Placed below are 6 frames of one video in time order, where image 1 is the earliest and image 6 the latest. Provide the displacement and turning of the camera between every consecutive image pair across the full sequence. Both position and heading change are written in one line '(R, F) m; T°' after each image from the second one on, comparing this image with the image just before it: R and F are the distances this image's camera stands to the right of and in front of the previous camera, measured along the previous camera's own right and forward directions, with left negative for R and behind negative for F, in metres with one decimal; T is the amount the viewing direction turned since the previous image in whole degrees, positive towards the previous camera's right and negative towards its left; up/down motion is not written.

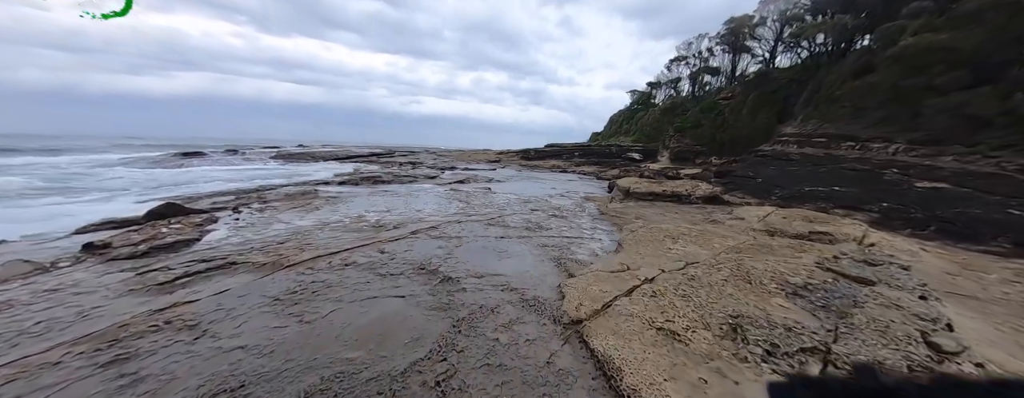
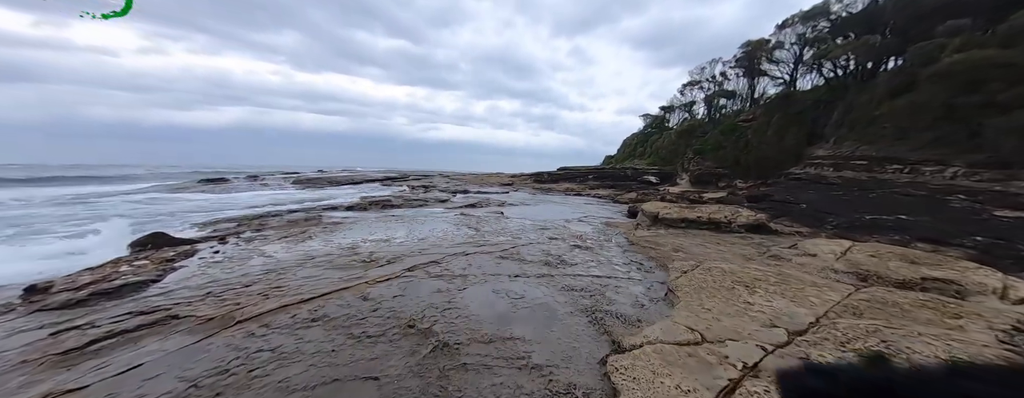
(-0.1, +0.9) m; -3°
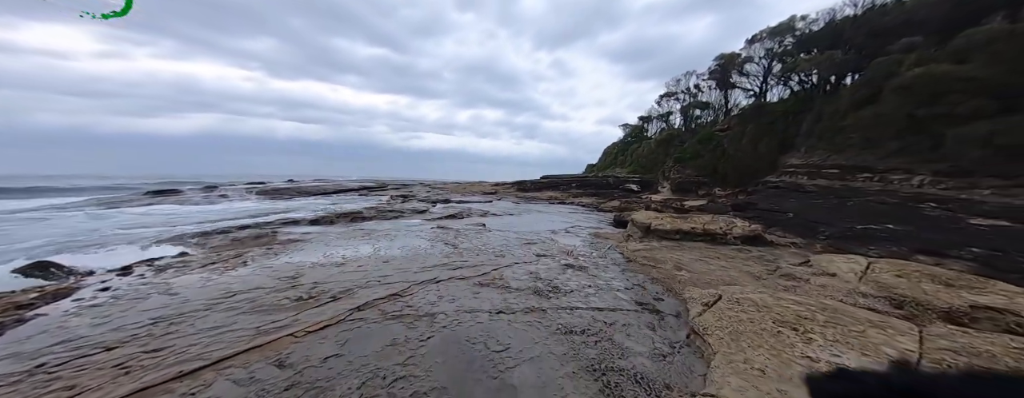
(0.0, +0.9) m; +3°
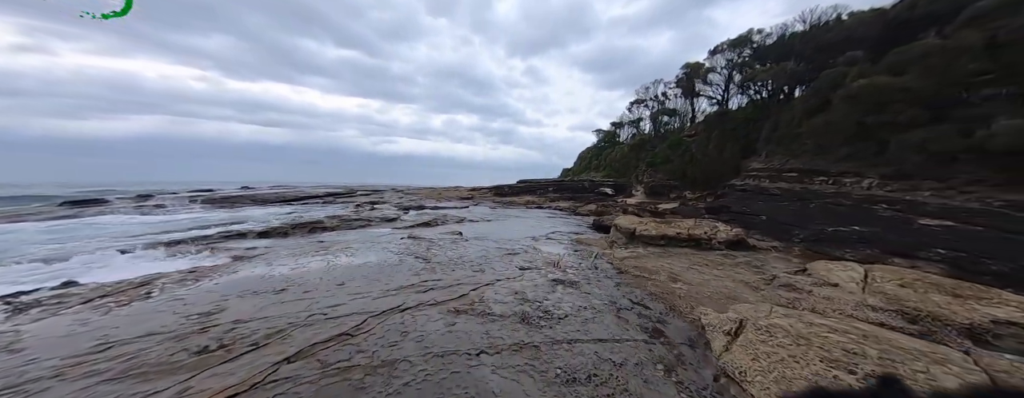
(-0.1, +0.7) m; +5°
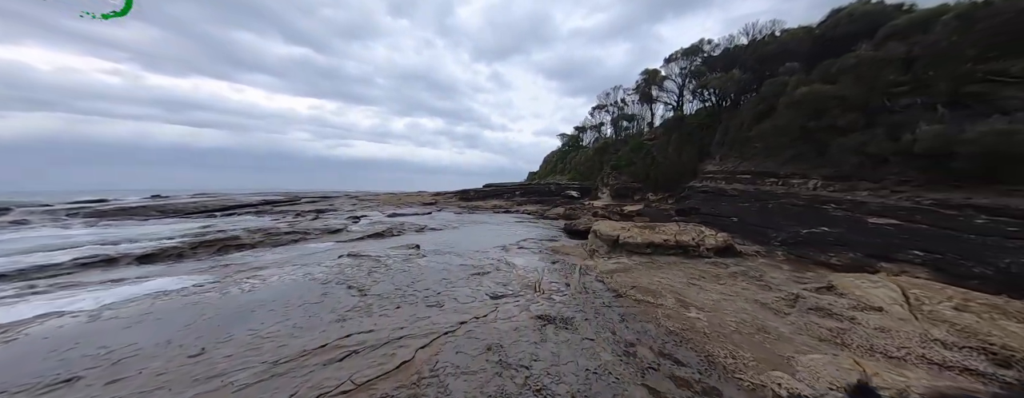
(0.0, +1.4) m; +7°
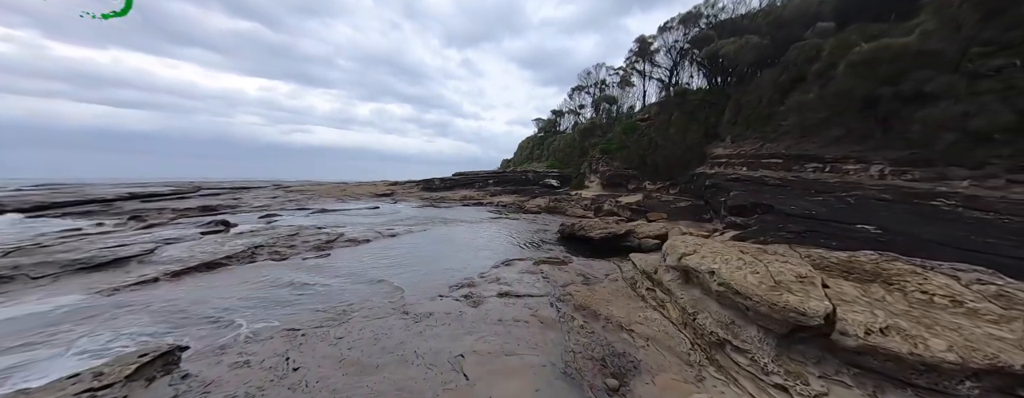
(-0.1, +6.3) m; +5°
